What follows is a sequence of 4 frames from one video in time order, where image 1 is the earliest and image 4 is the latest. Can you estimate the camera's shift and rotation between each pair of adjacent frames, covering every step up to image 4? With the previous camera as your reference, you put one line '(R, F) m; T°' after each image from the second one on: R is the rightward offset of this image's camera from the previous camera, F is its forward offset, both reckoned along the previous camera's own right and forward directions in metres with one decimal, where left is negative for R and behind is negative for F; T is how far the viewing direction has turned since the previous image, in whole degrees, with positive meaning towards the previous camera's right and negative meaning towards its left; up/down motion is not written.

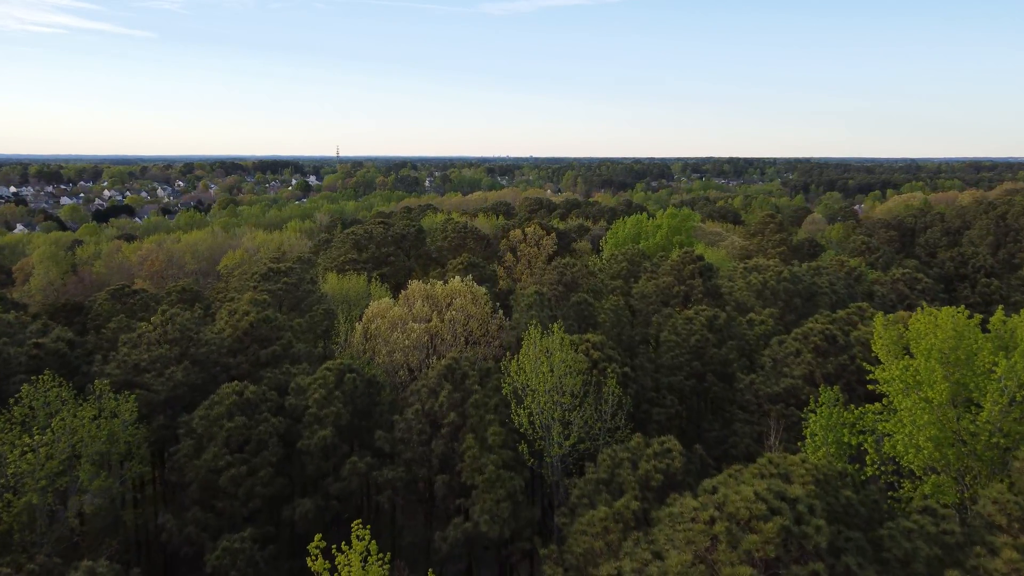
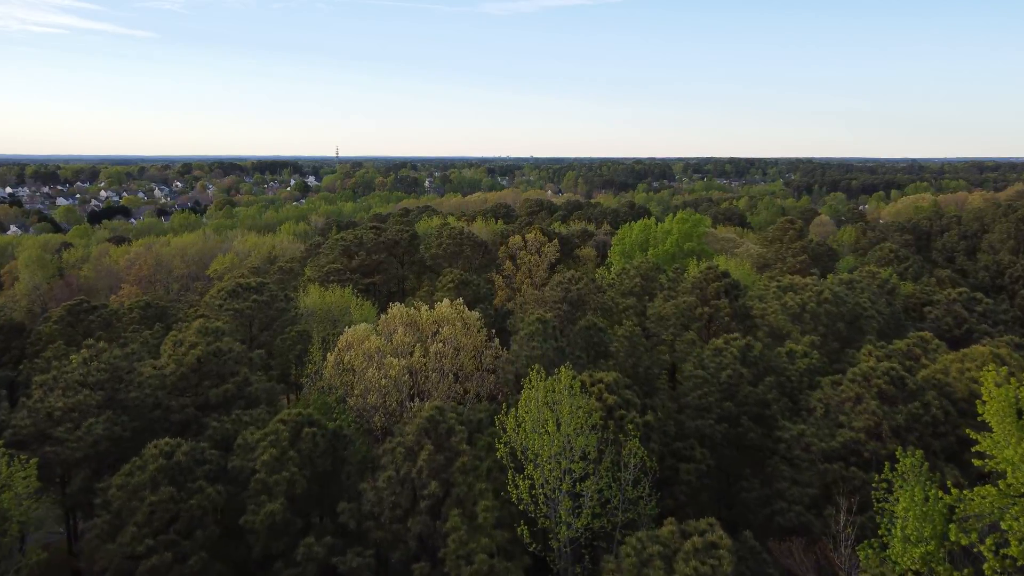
(+0.1, +3.1) m; 0°
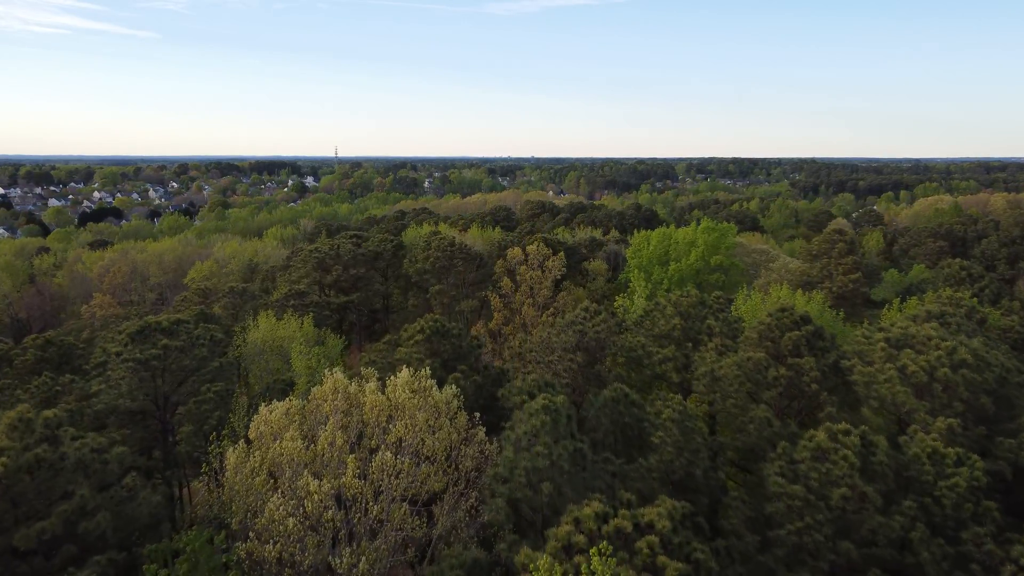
(+0.1, +6.1) m; 0°
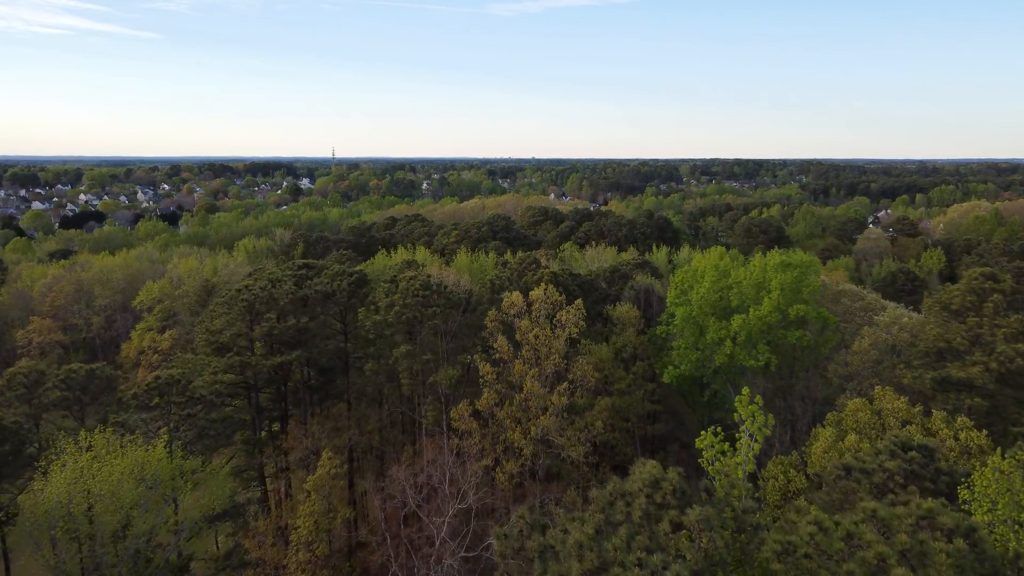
(+0.1, +11.0) m; 0°
